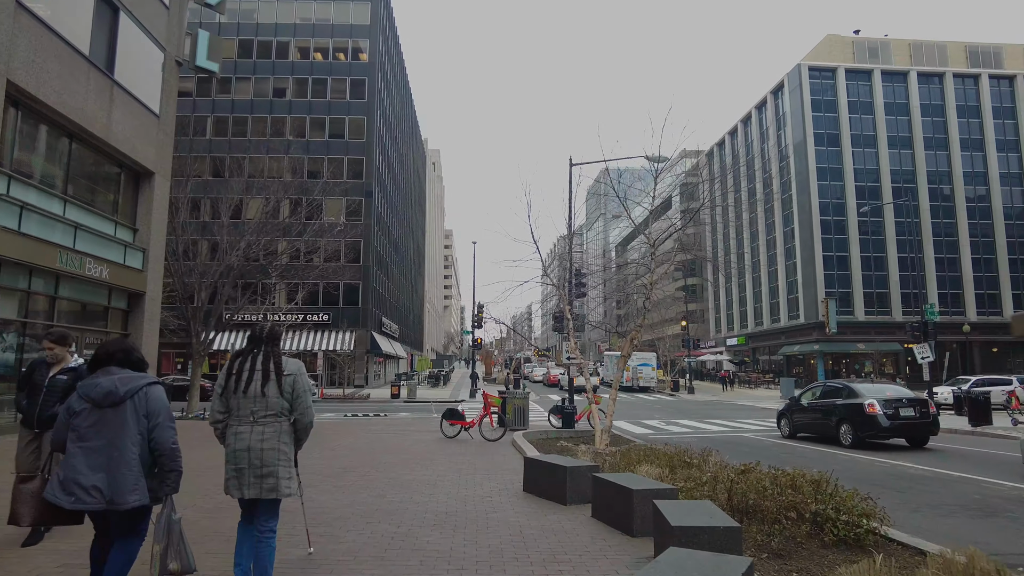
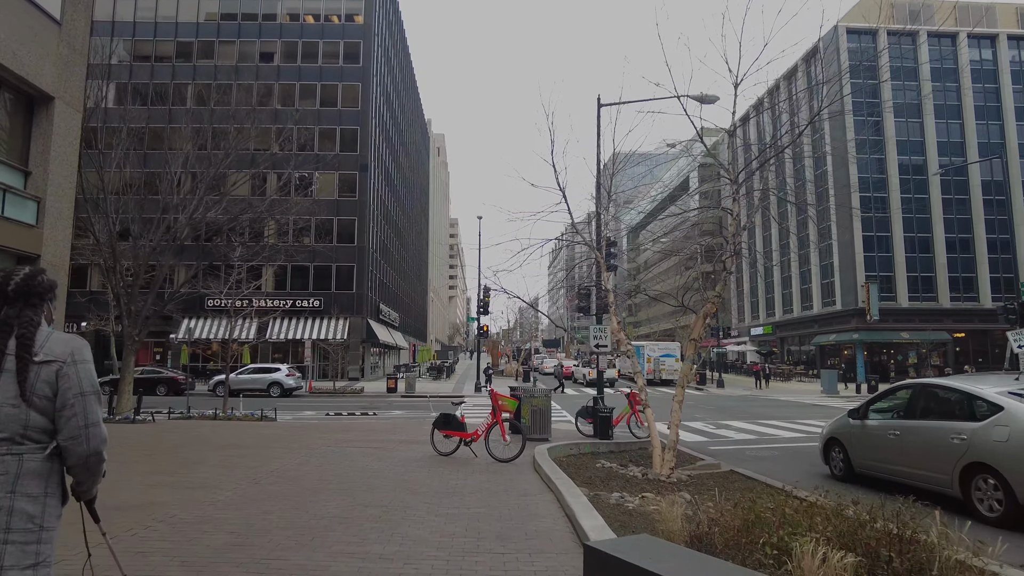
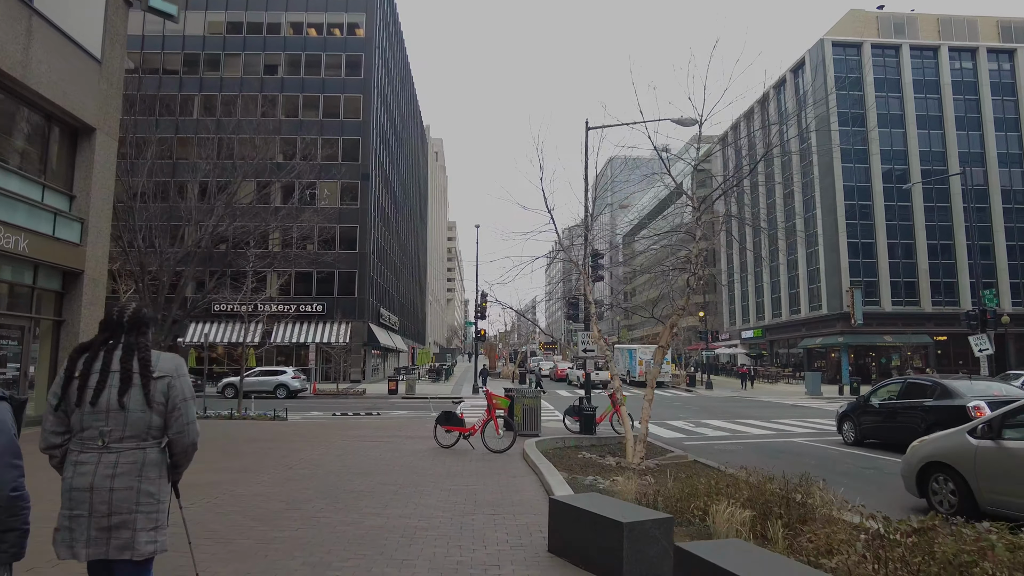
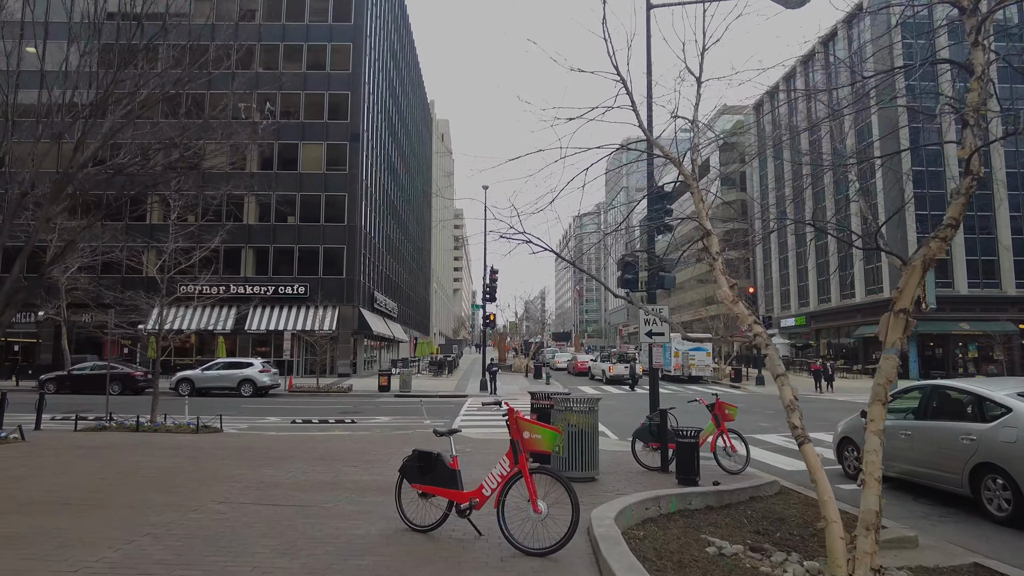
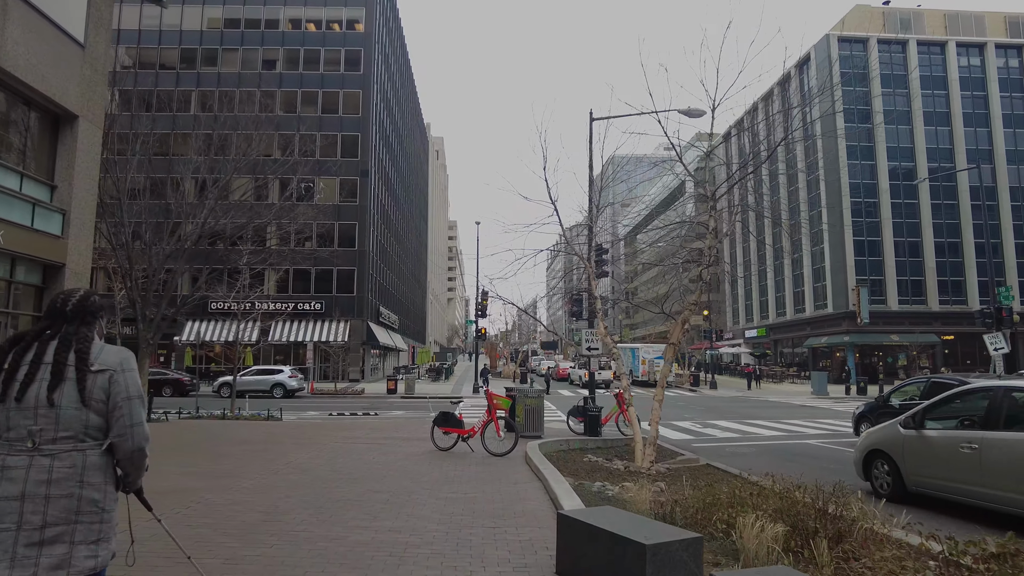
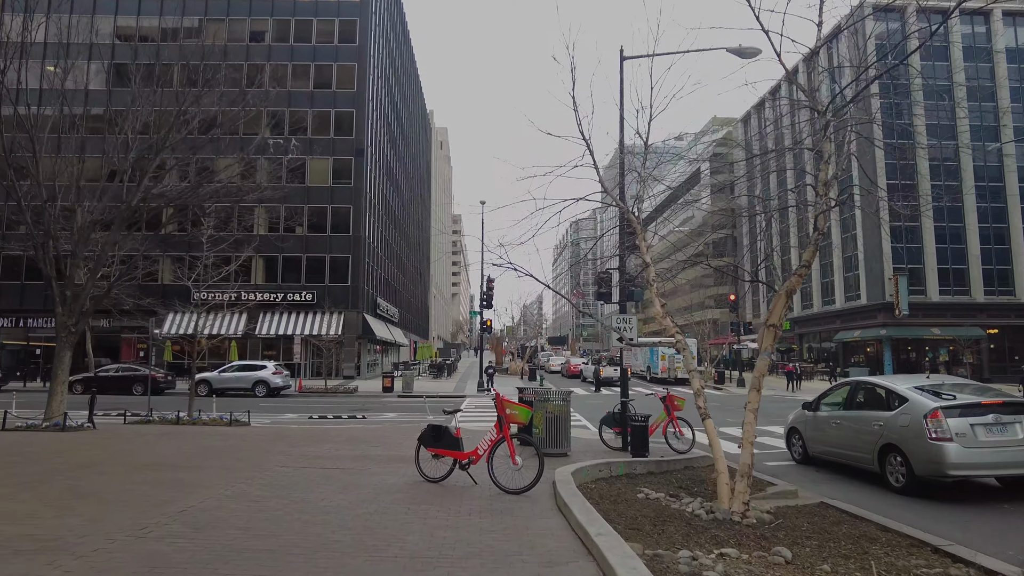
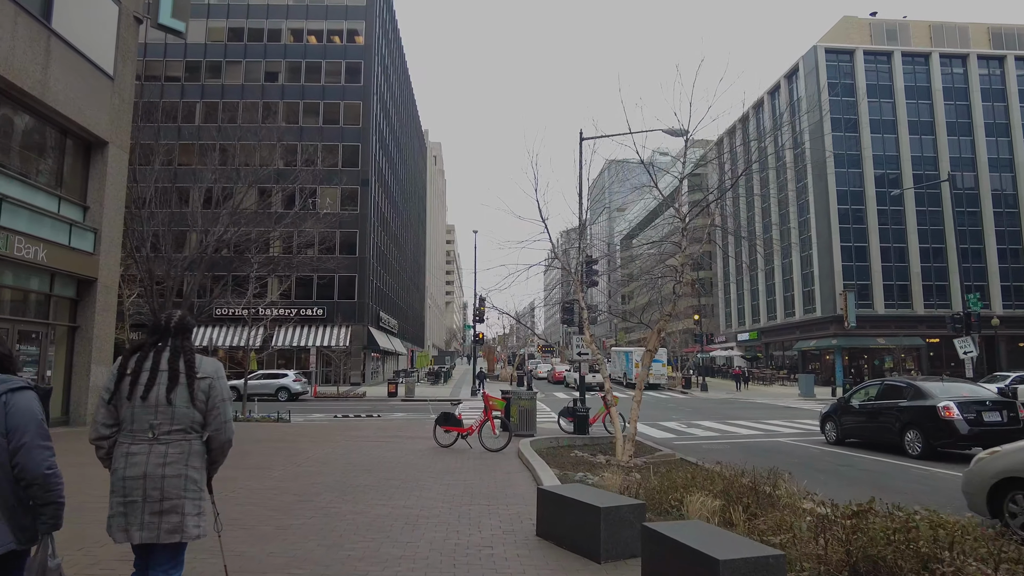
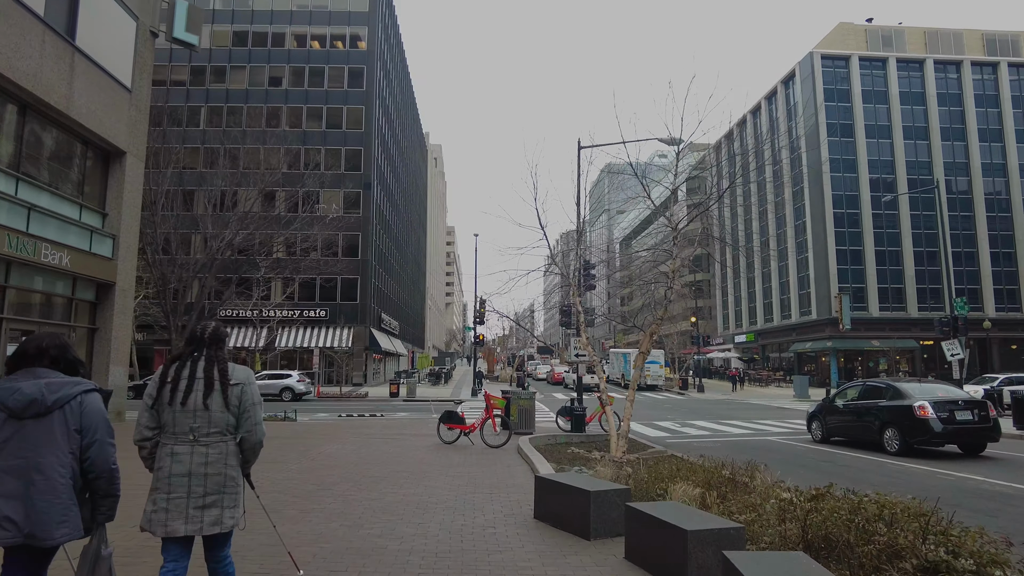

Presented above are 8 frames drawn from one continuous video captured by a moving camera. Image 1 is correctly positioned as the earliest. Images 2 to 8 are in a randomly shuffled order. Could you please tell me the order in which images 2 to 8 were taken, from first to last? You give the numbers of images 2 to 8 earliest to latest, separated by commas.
8, 7, 3, 5, 2, 6, 4
